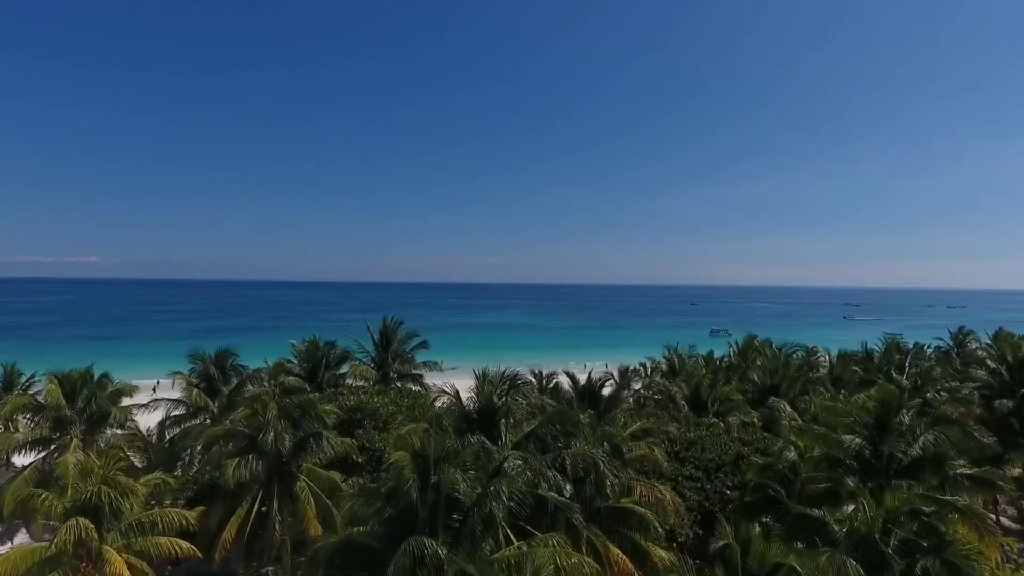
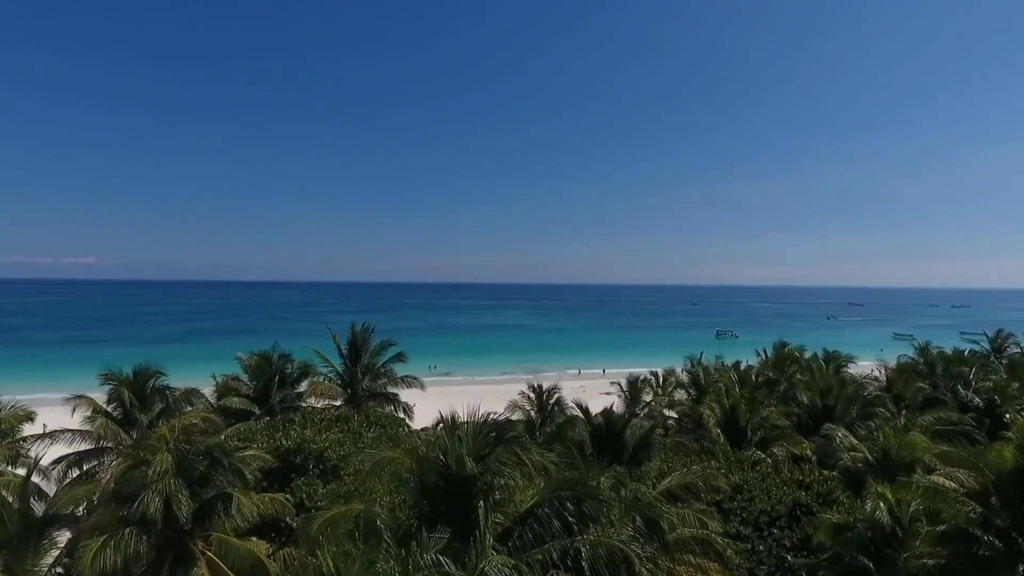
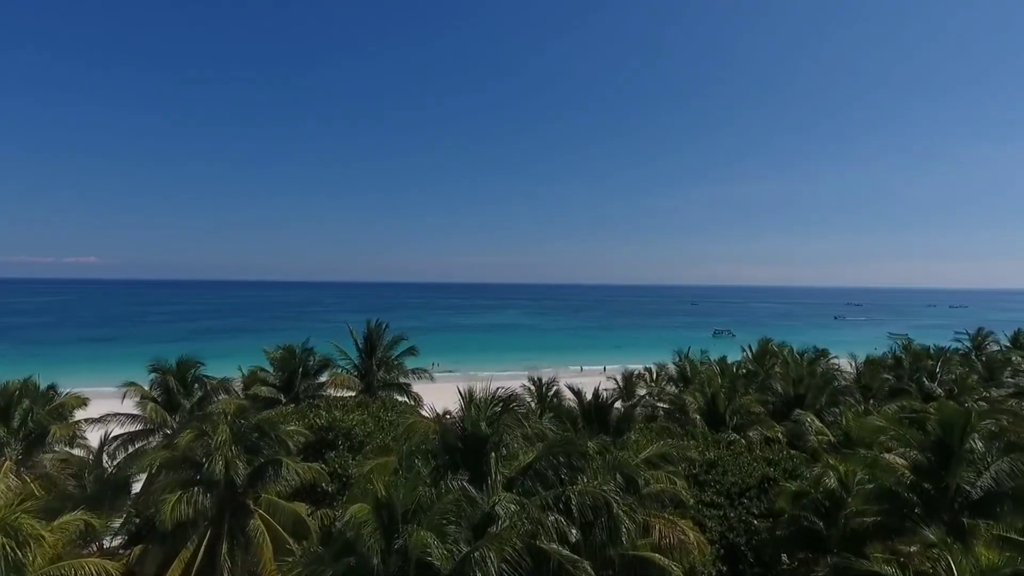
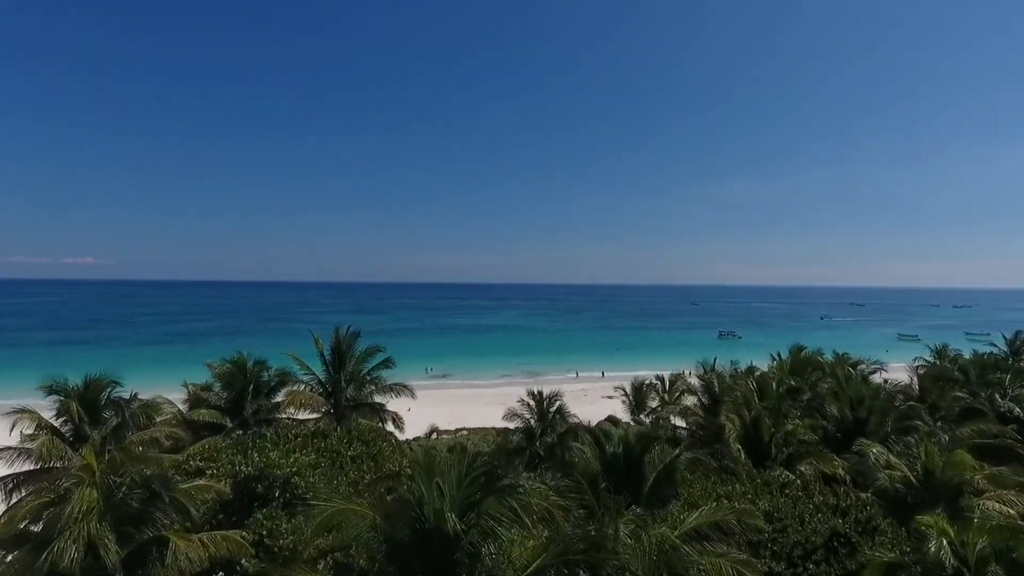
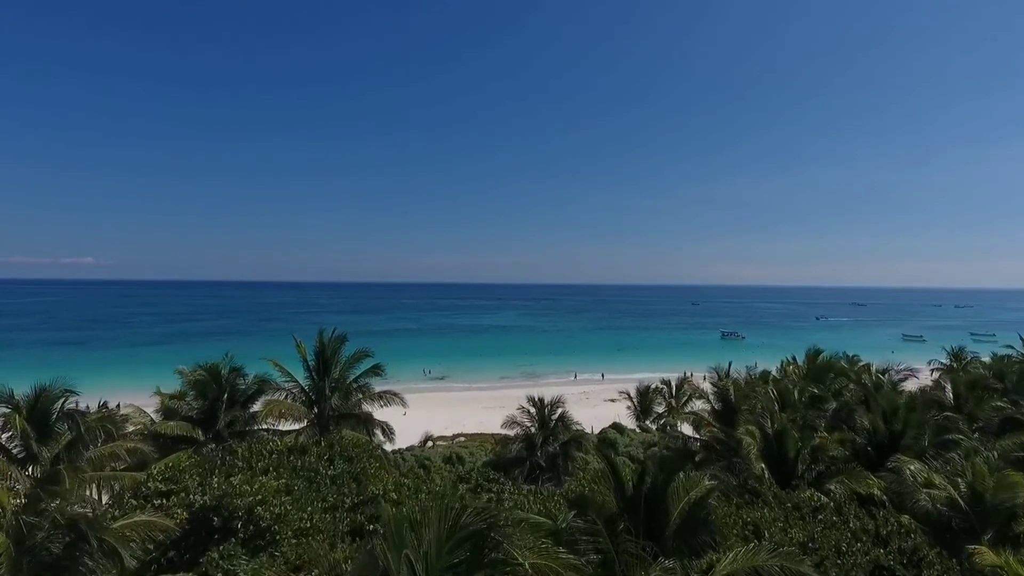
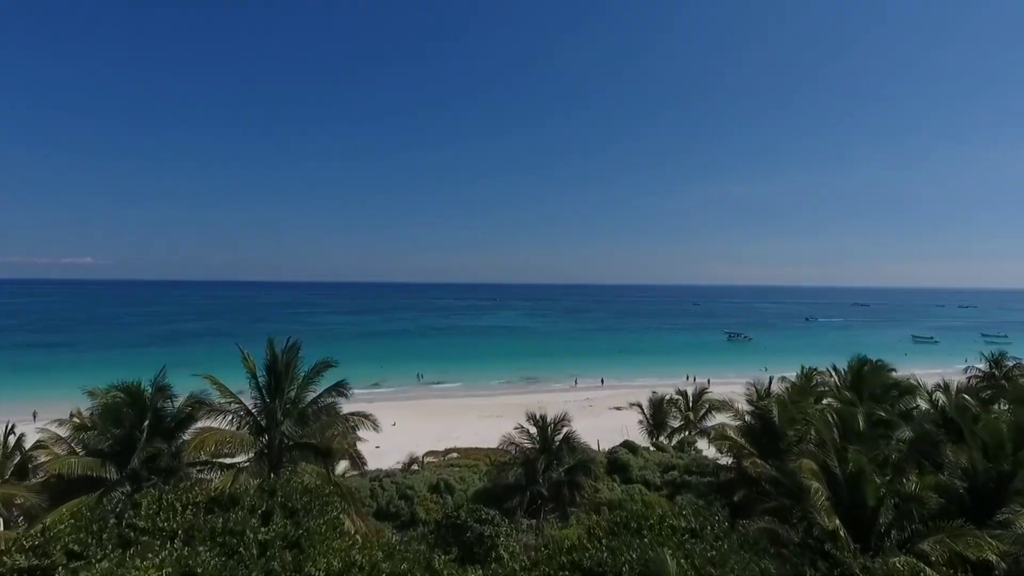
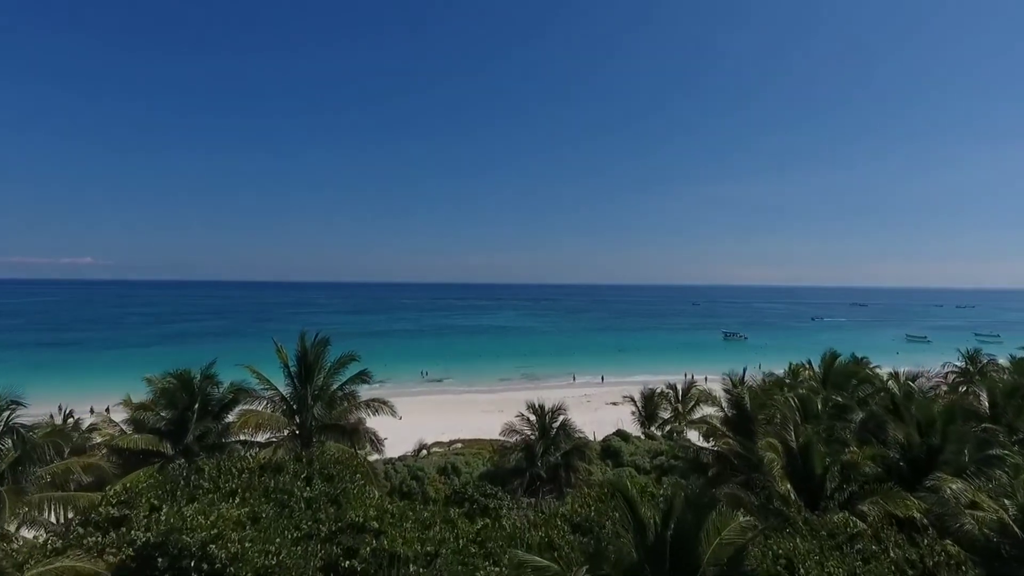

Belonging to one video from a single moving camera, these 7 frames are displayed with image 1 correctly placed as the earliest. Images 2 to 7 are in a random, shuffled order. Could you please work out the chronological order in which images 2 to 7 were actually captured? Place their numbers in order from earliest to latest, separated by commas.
3, 2, 4, 5, 7, 6
